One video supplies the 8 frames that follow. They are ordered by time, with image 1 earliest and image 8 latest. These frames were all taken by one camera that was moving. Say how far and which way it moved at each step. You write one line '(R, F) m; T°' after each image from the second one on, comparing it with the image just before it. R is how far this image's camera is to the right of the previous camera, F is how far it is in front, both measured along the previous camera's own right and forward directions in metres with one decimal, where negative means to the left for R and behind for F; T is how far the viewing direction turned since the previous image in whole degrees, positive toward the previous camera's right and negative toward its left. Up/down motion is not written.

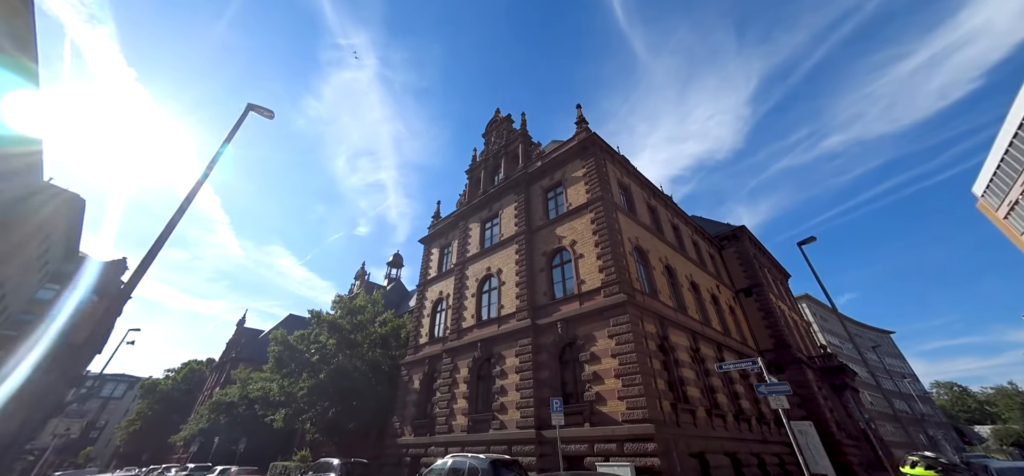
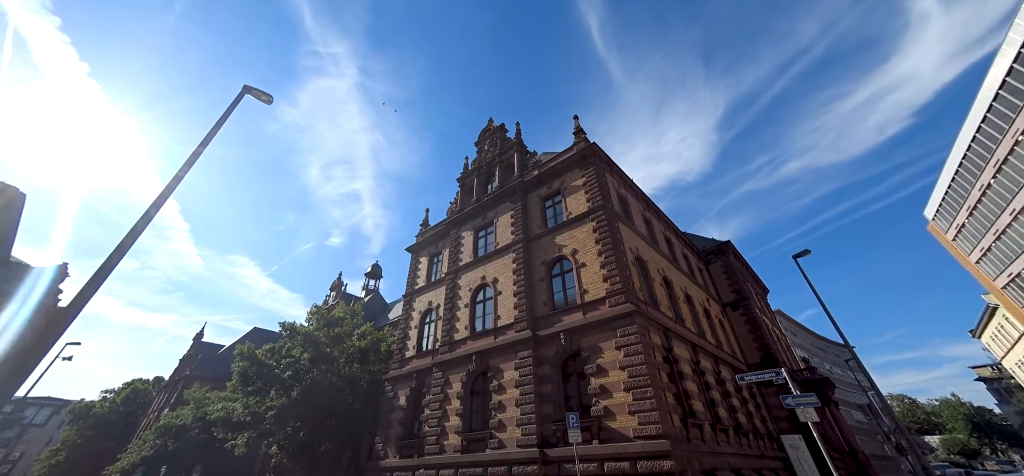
(-1.0, +0.6) m; +4°
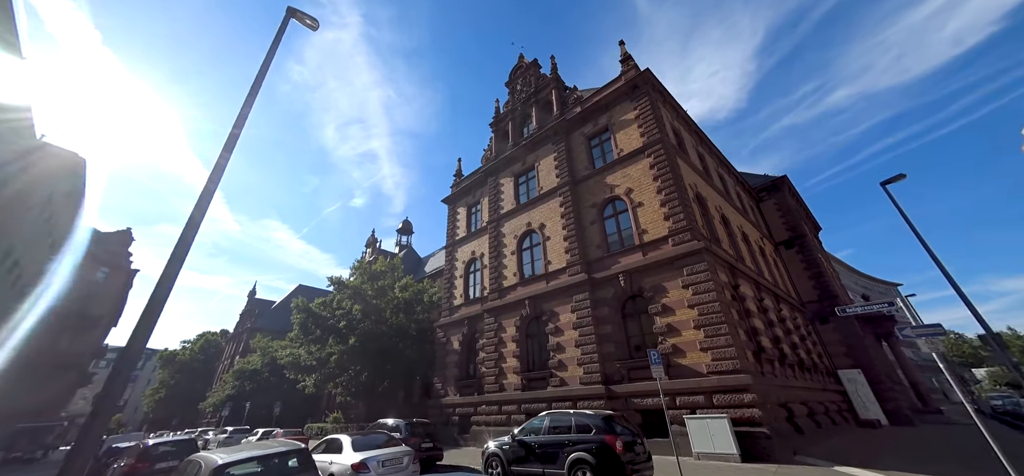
(-1.2, +0.5) m; -4°
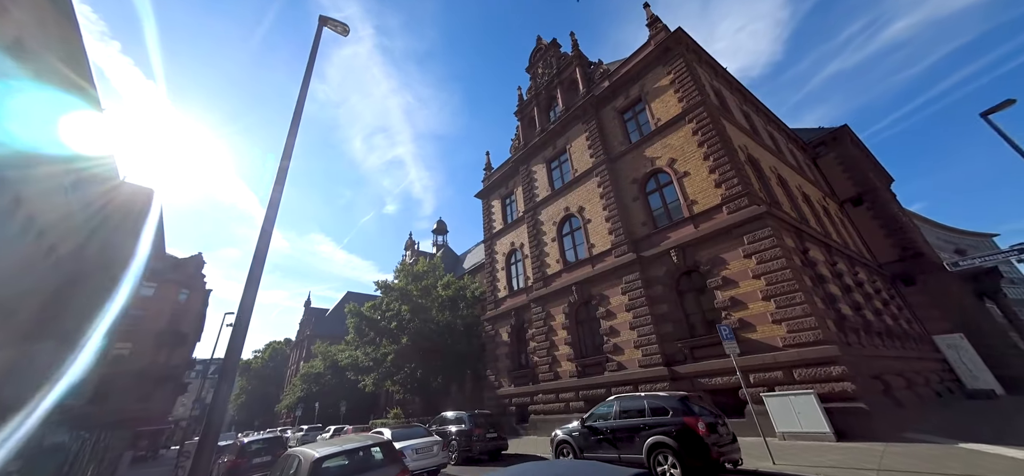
(-0.4, +0.3) m; -5°
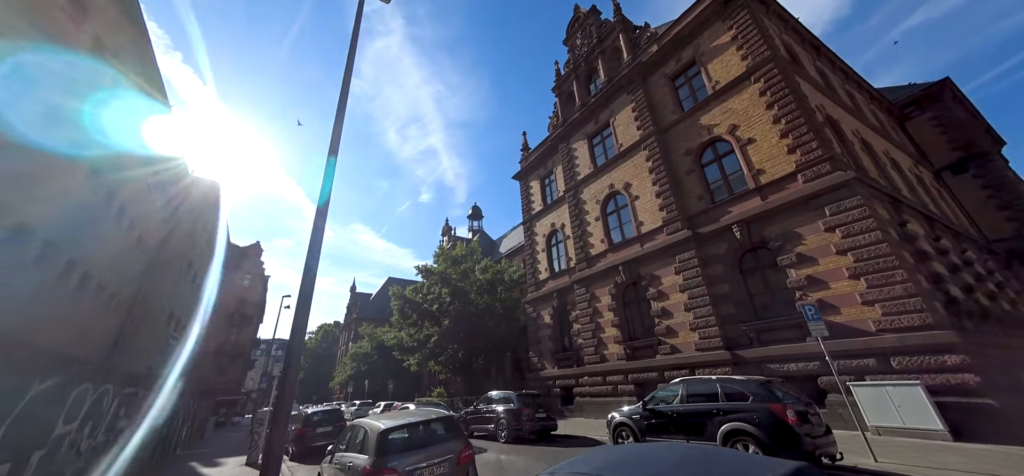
(-0.4, +0.5) m; -5°
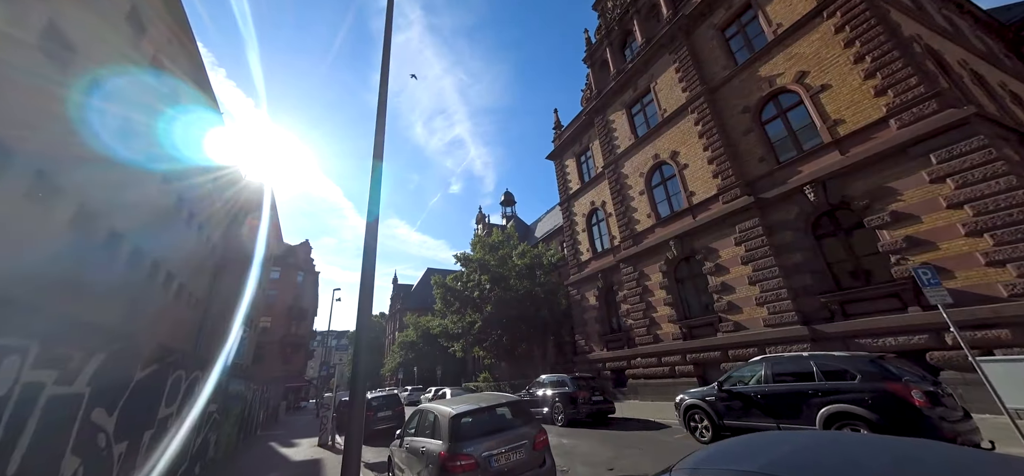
(-0.4, +0.5) m; -5°
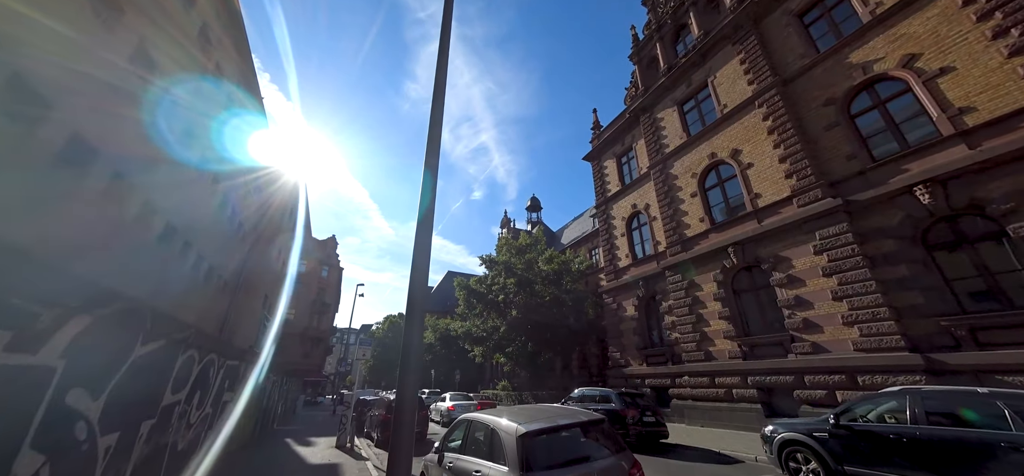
(-0.8, +1.2) m; -3°
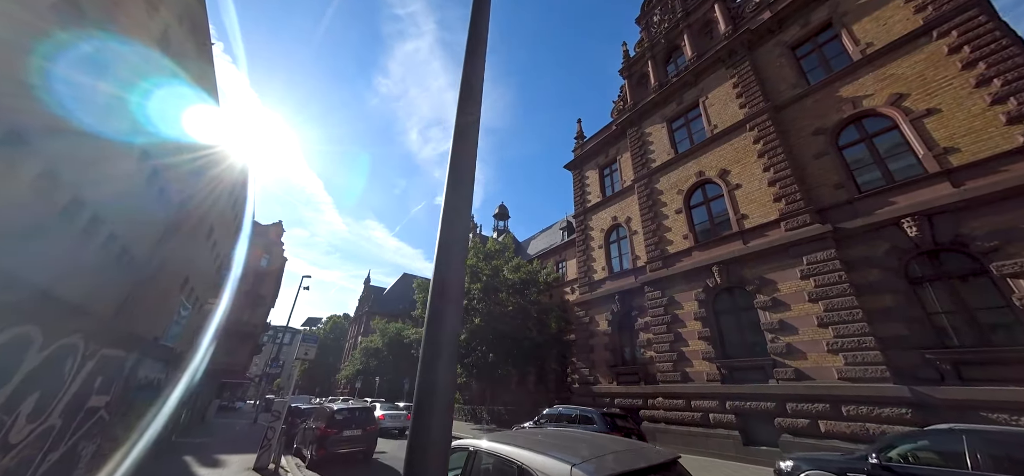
(-0.8, +1.1) m; +6°
